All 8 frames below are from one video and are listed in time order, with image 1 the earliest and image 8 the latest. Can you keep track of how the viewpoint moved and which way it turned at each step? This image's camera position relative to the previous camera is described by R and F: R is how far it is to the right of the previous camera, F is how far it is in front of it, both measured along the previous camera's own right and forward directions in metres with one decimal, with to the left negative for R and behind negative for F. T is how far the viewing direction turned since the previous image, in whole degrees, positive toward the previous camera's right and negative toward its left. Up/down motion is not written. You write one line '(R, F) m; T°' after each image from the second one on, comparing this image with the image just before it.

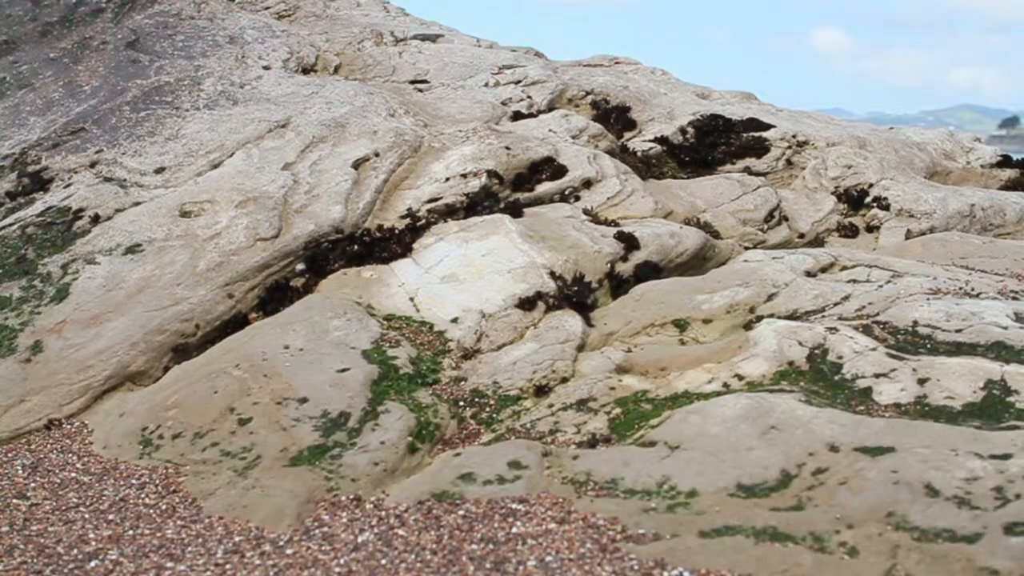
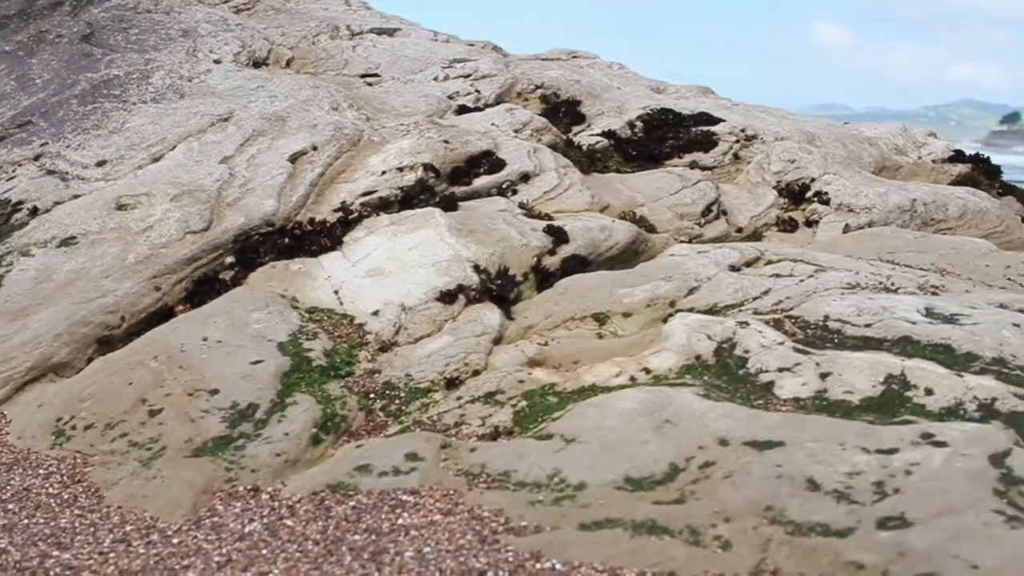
(+1.3, -0.1) m; -1°
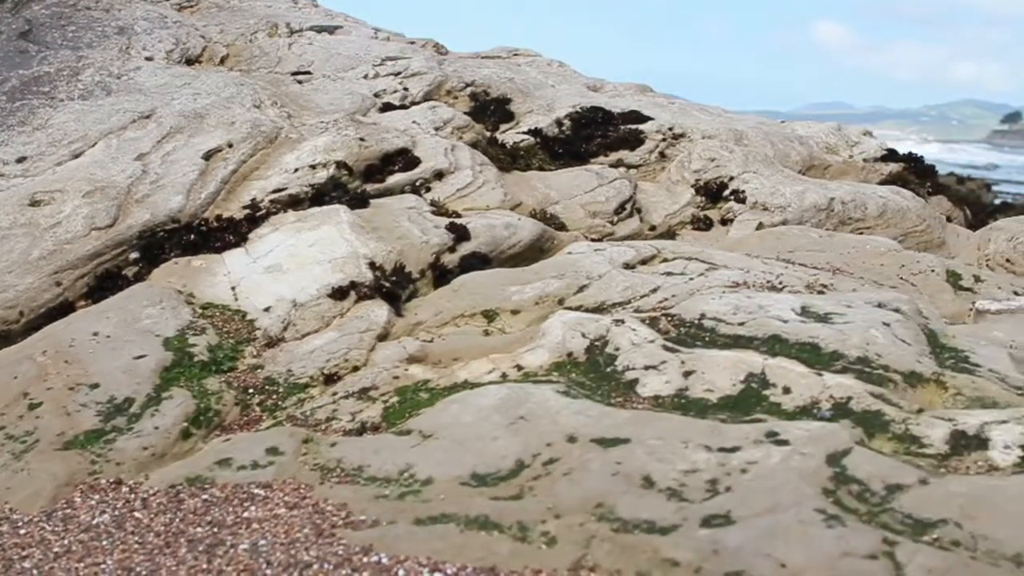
(+1.8, -0.1) m; -1°
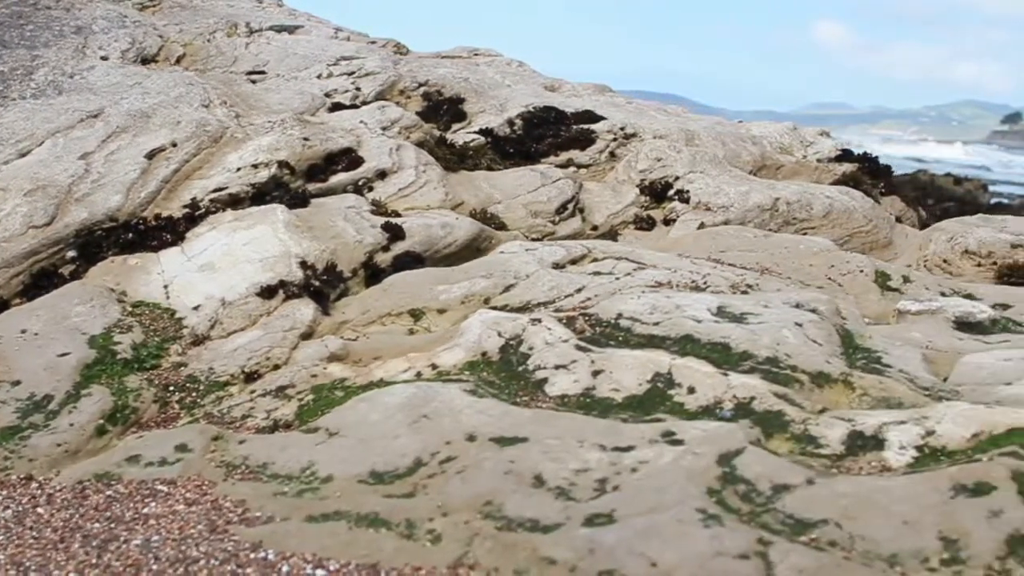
(+1.2, -0.1) m; -1°
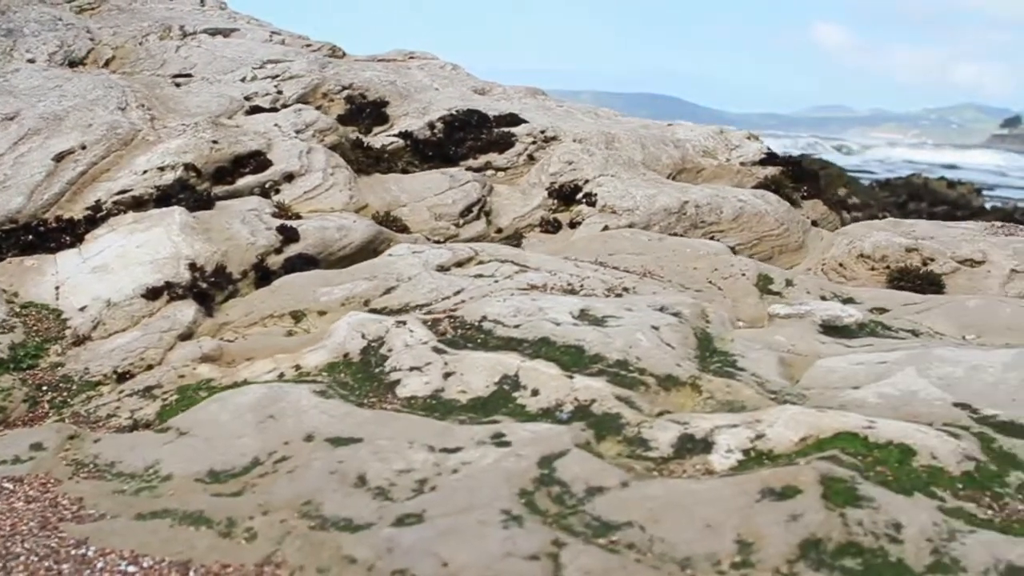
(+2.0, -0.1) m; -1°
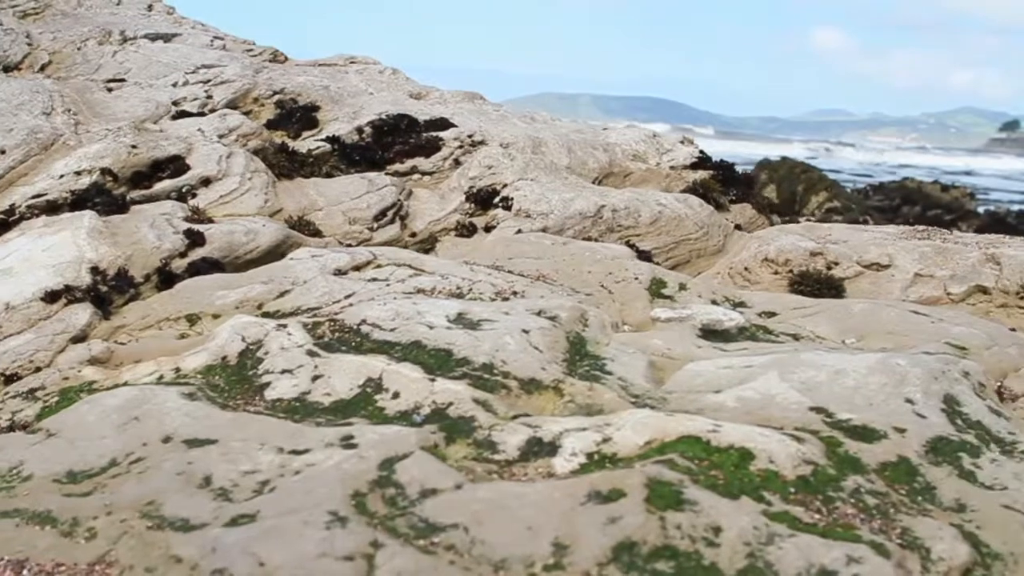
(+1.8, -0.1) m; -1°
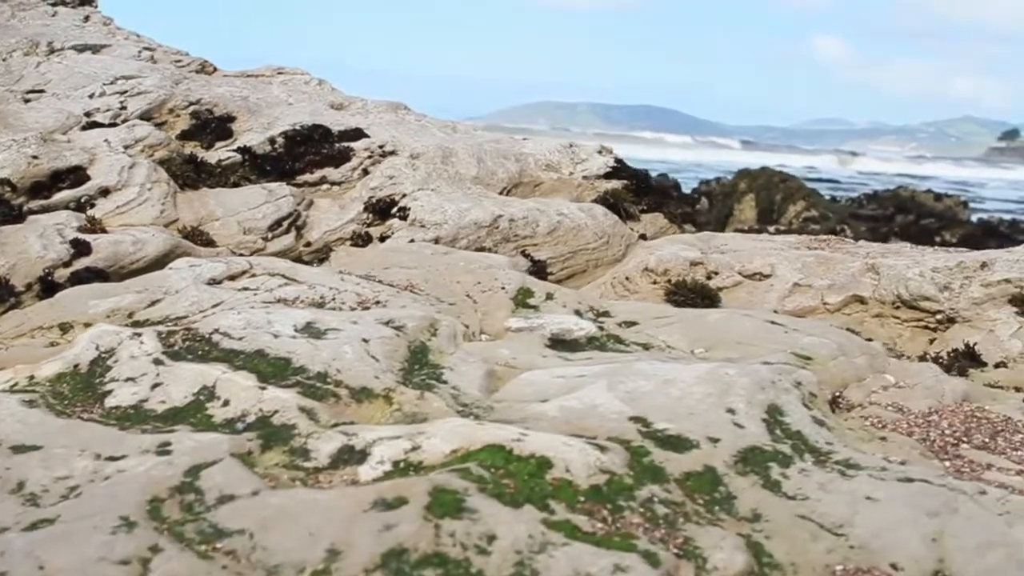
(+2.3, -0.1) m; -1°
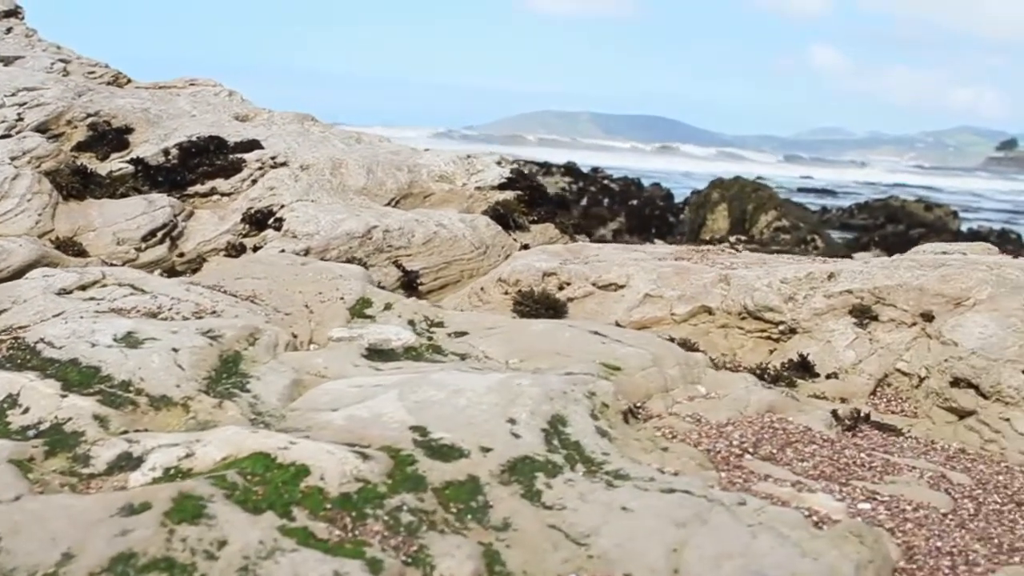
(+2.8, -0.2) m; -2°
